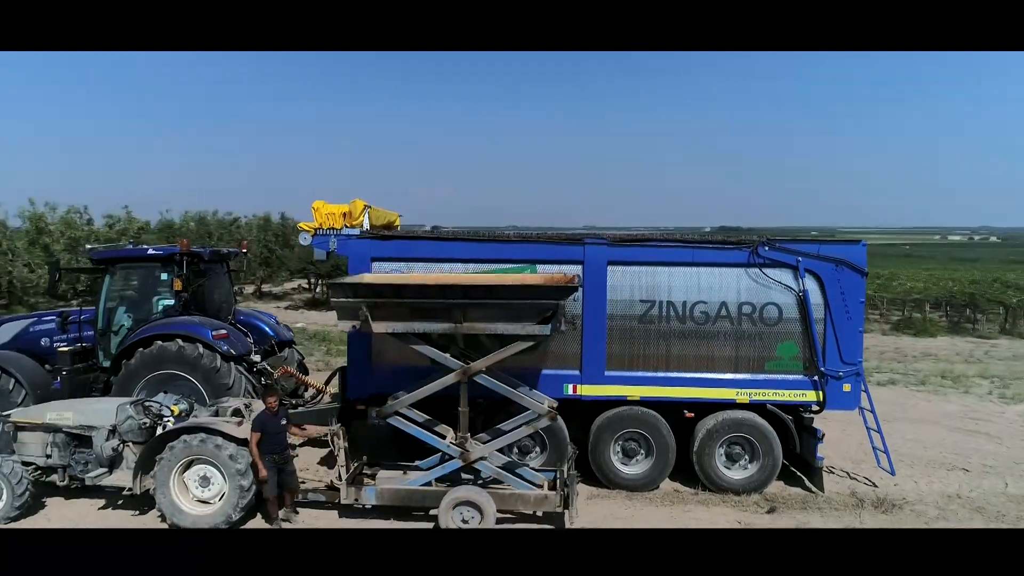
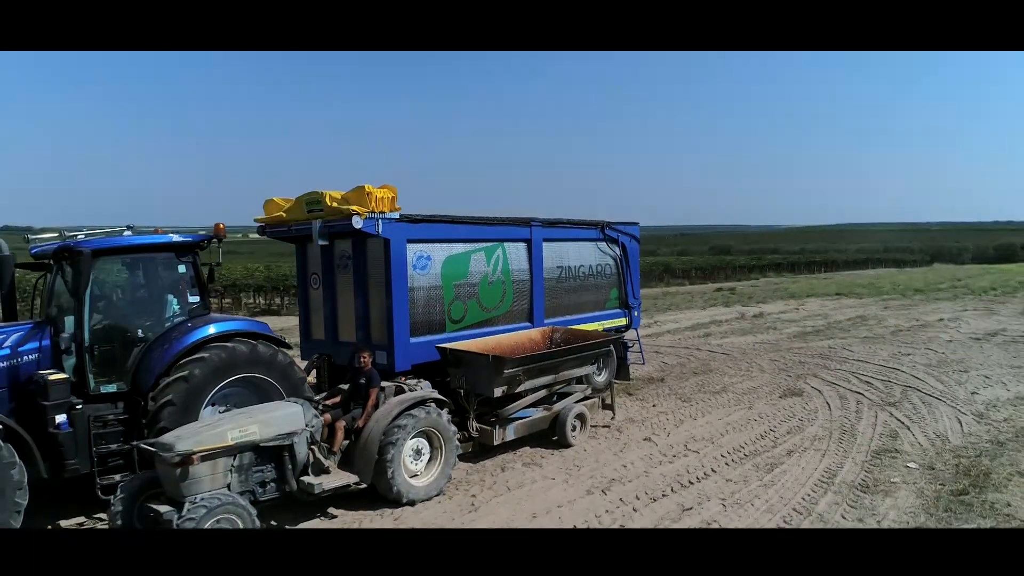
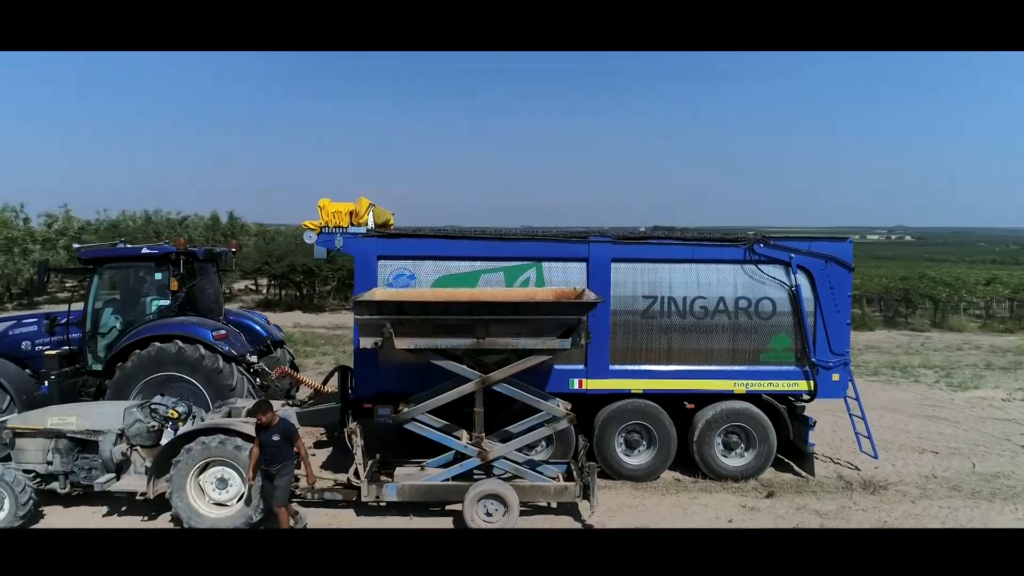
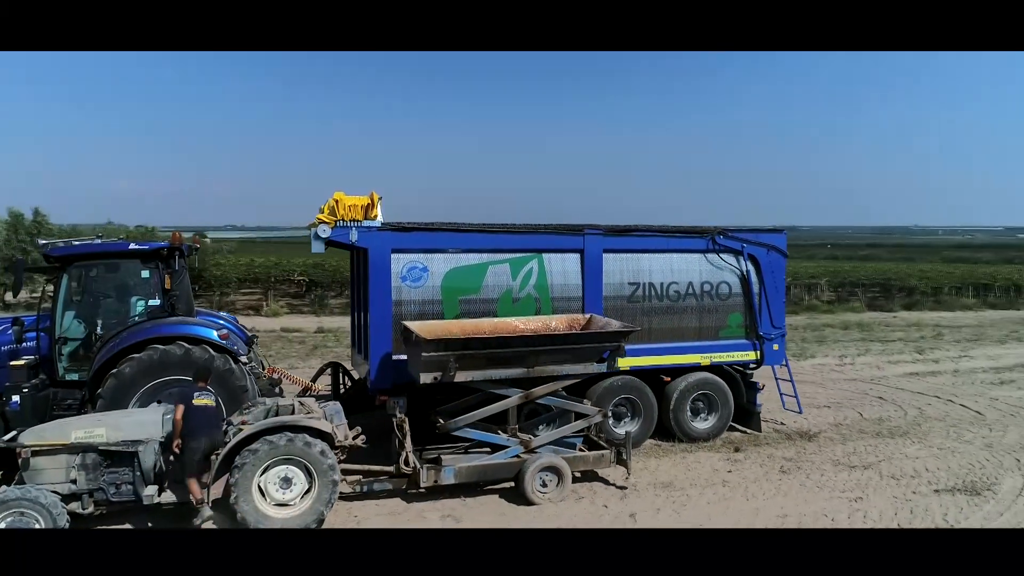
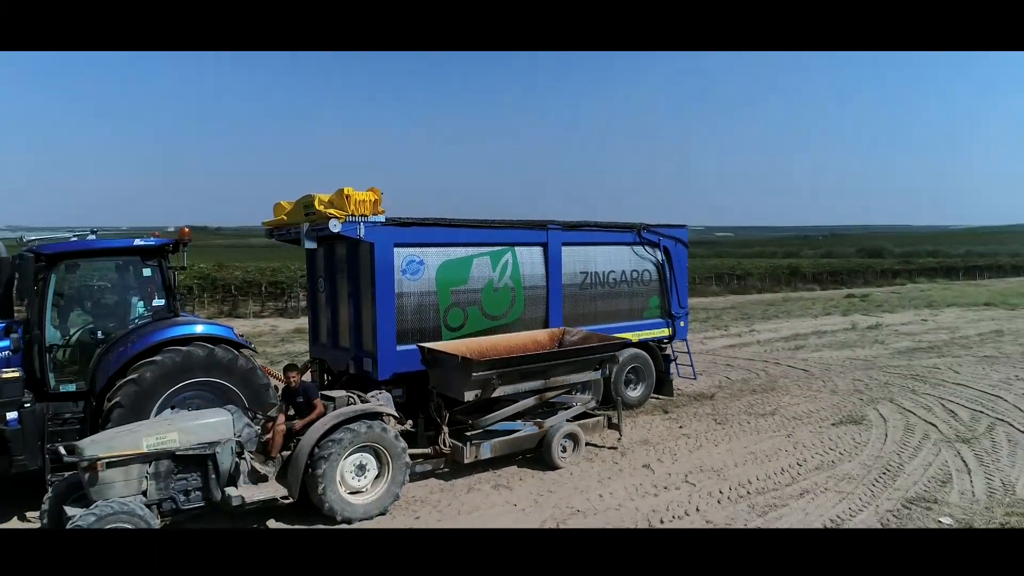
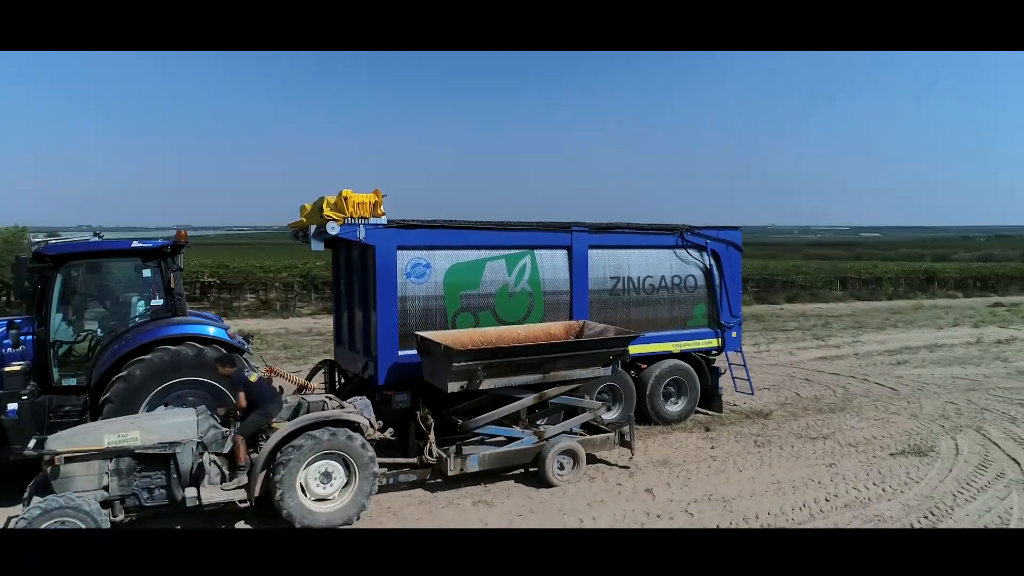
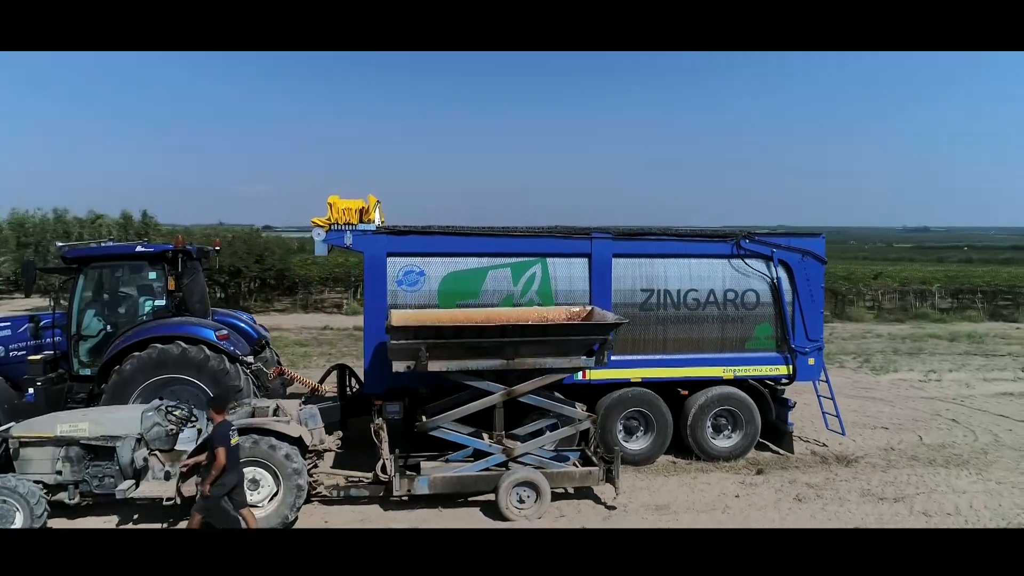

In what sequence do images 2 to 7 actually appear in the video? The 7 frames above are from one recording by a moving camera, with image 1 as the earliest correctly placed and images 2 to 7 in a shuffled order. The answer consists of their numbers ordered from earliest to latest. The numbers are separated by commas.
3, 7, 4, 6, 5, 2
